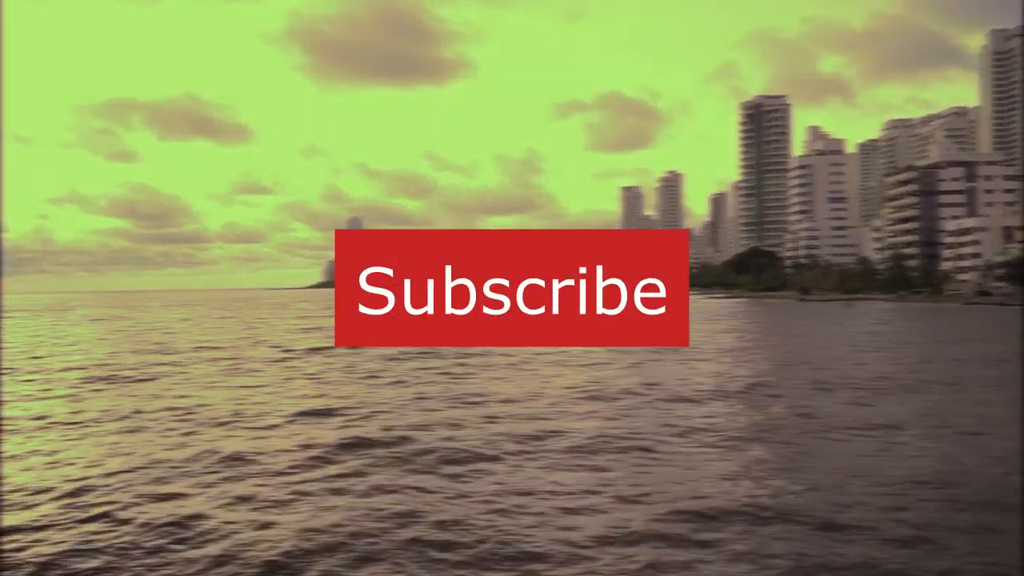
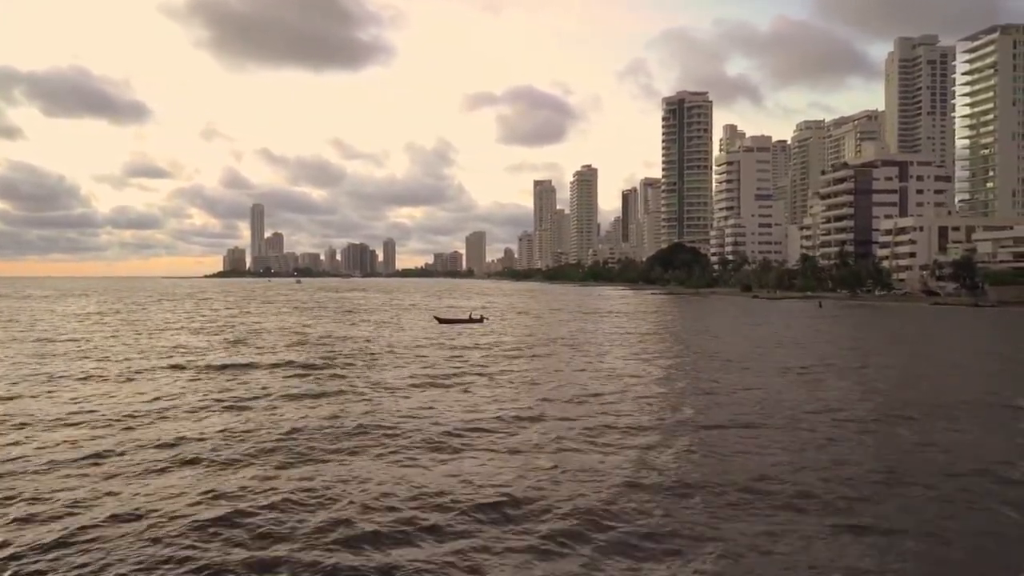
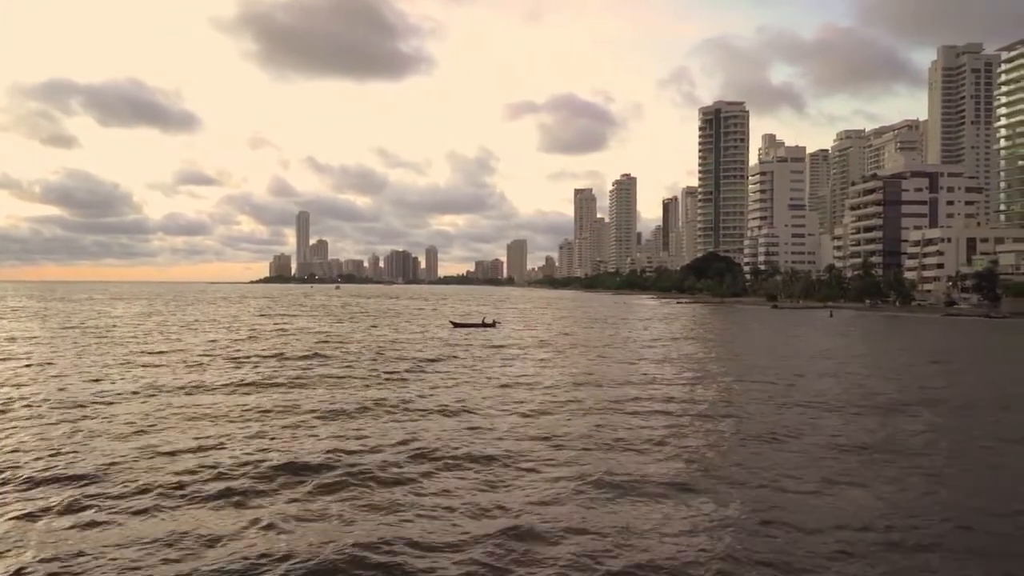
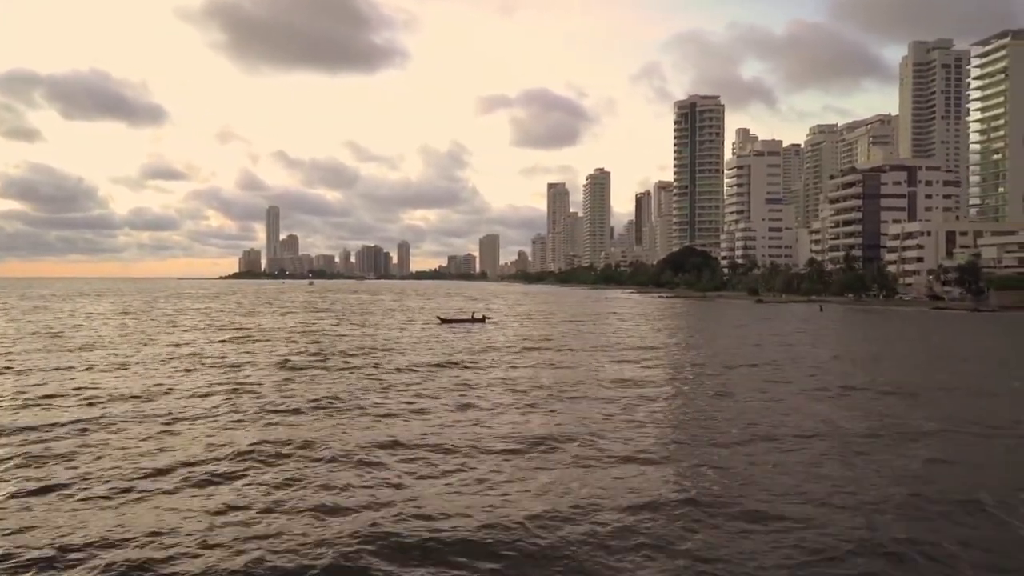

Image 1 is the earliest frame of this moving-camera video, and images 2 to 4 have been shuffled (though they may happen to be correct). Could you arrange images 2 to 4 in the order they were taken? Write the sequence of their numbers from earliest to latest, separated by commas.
3, 4, 2
